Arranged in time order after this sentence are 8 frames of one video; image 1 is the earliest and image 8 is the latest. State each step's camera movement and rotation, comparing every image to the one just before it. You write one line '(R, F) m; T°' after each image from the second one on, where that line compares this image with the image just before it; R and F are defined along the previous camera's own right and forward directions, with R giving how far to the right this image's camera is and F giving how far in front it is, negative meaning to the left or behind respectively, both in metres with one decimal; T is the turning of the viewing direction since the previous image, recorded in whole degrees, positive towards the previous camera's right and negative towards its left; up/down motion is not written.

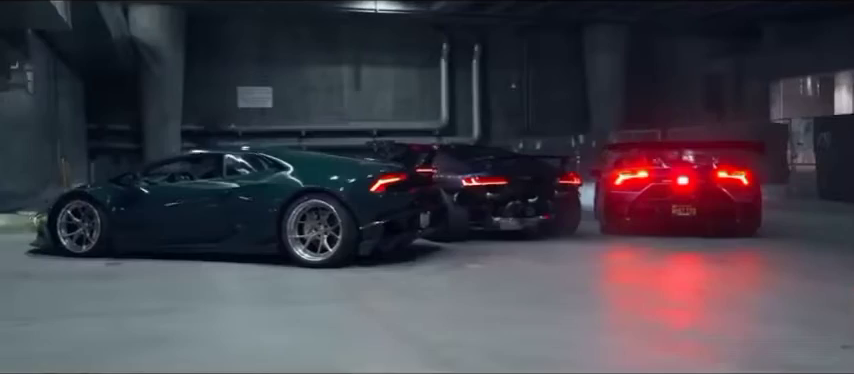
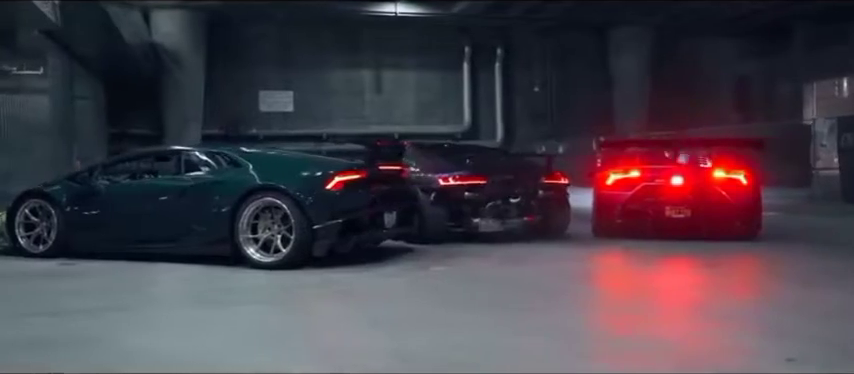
(+1.0, +0.6) m; -3°
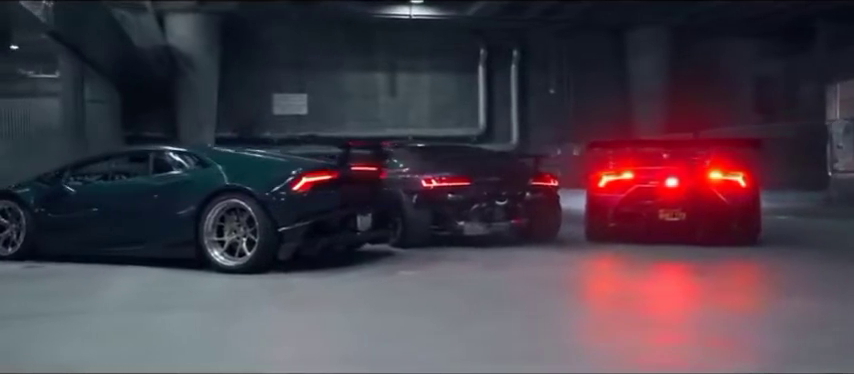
(+0.7, +0.4) m; -2°
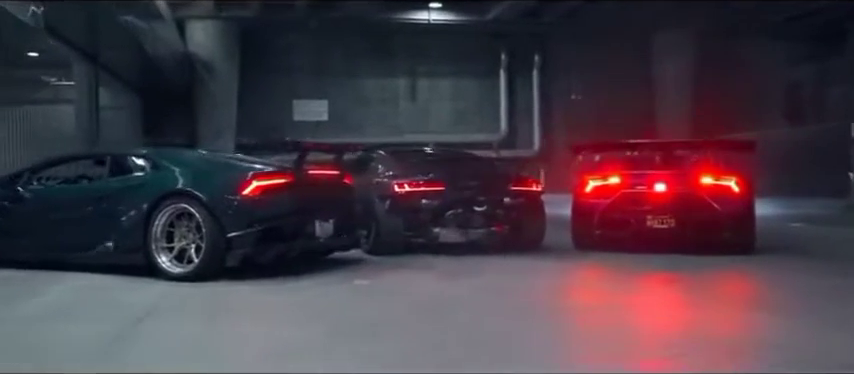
(+1.0, +0.5) m; -3°
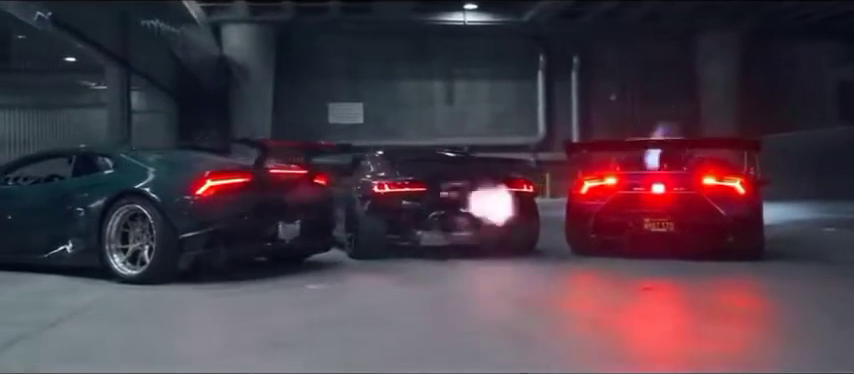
(+1.0, +0.6) m; -4°
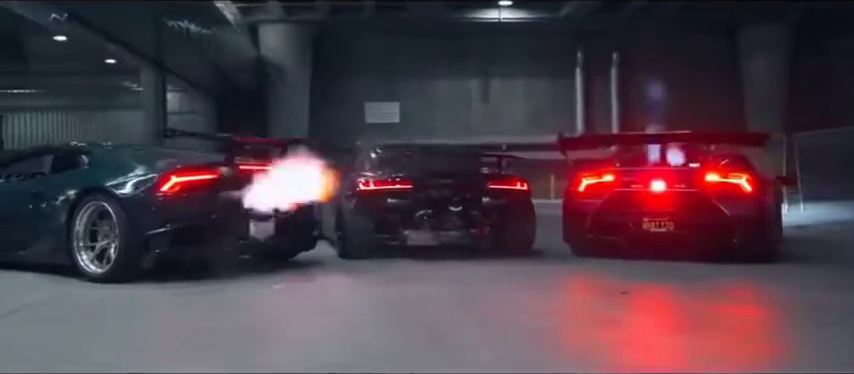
(+0.9, +0.4) m; -4°
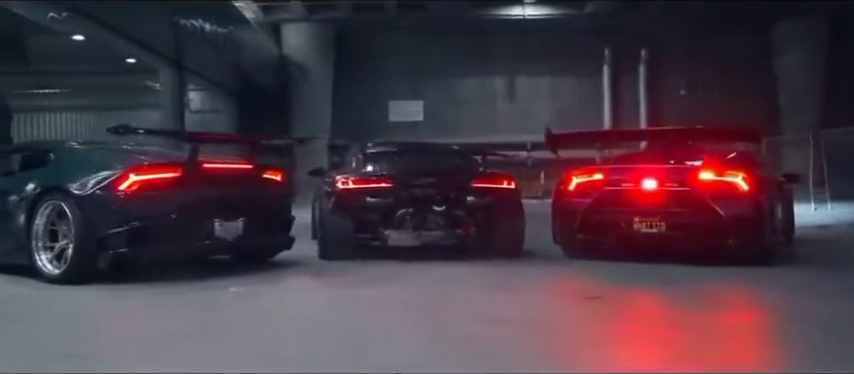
(+0.8, +0.4) m; -3°
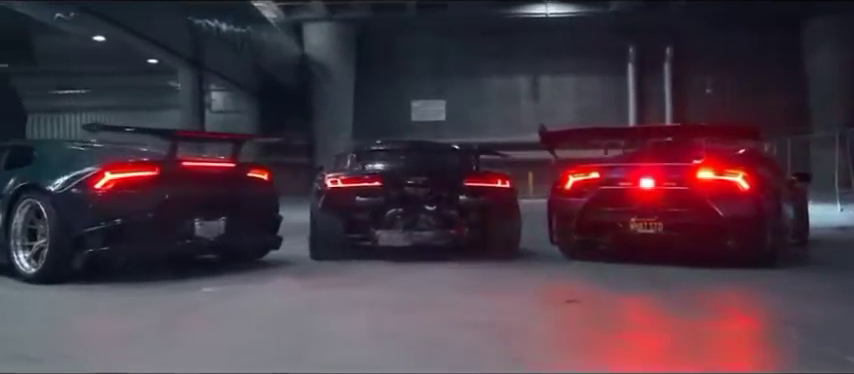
(+0.6, +0.3) m; -2°
